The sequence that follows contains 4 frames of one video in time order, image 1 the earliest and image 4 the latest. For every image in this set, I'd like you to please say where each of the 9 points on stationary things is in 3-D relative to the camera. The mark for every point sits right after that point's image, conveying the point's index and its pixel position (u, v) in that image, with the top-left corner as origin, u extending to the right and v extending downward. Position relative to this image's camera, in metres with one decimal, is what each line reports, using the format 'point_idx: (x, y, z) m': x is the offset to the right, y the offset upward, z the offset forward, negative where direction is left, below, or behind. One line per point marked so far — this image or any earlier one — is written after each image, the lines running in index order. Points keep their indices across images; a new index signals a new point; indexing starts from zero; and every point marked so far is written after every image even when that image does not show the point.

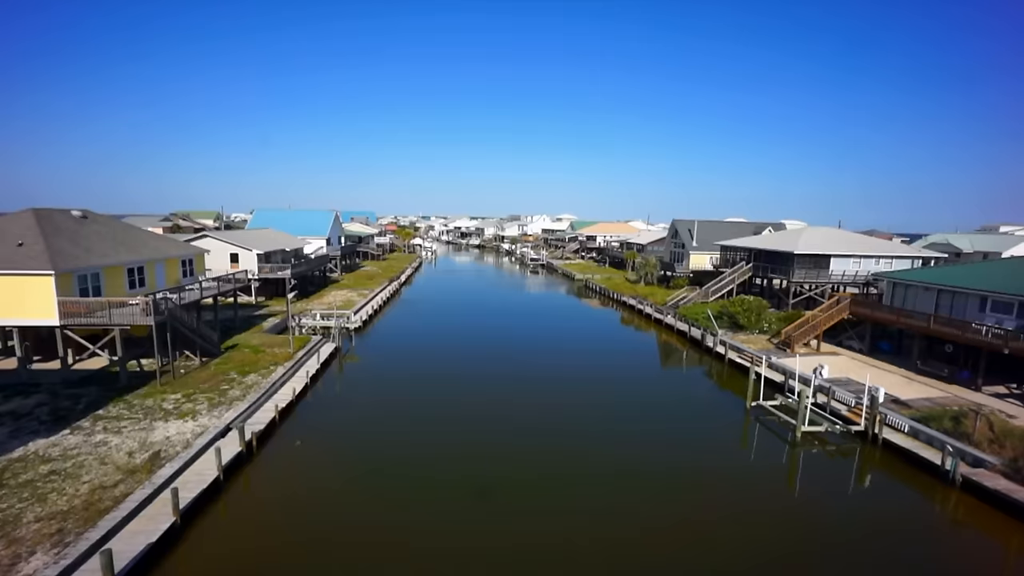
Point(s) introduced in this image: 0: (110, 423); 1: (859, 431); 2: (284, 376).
0: (-11.0, -3.7, +13.7) m
1: (+11.0, -4.5, +15.9) m
2: (-8.7, -3.4, +19.2) m
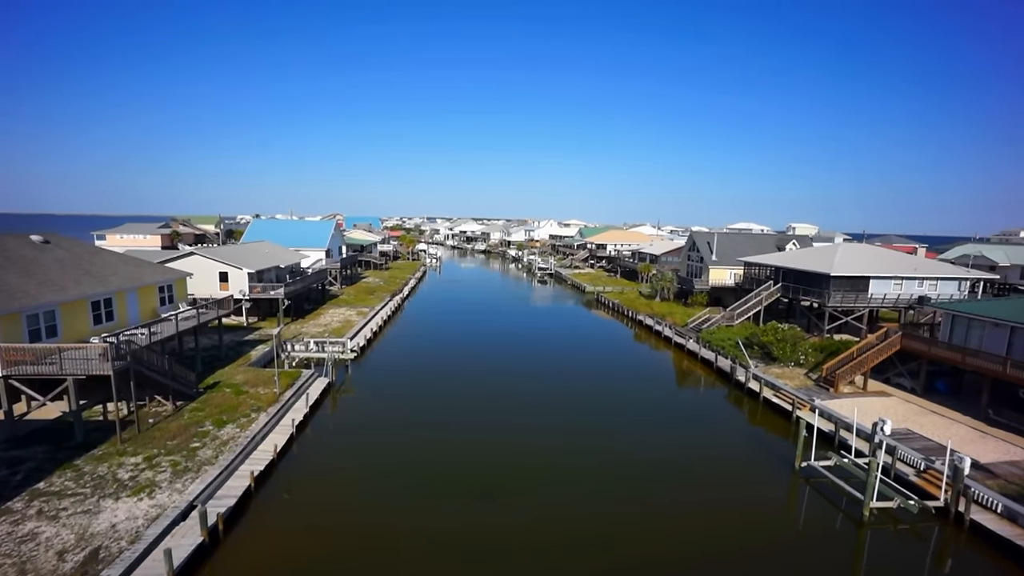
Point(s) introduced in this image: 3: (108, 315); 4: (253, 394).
0: (-10.6, -5.0, +11.5) m
1: (+11.4, -5.9, +13.4) m
2: (-8.3, -4.7, +17.0) m
3: (-14.5, -0.9, +18.0) m
4: (-10.0, -4.1, +19.3) m
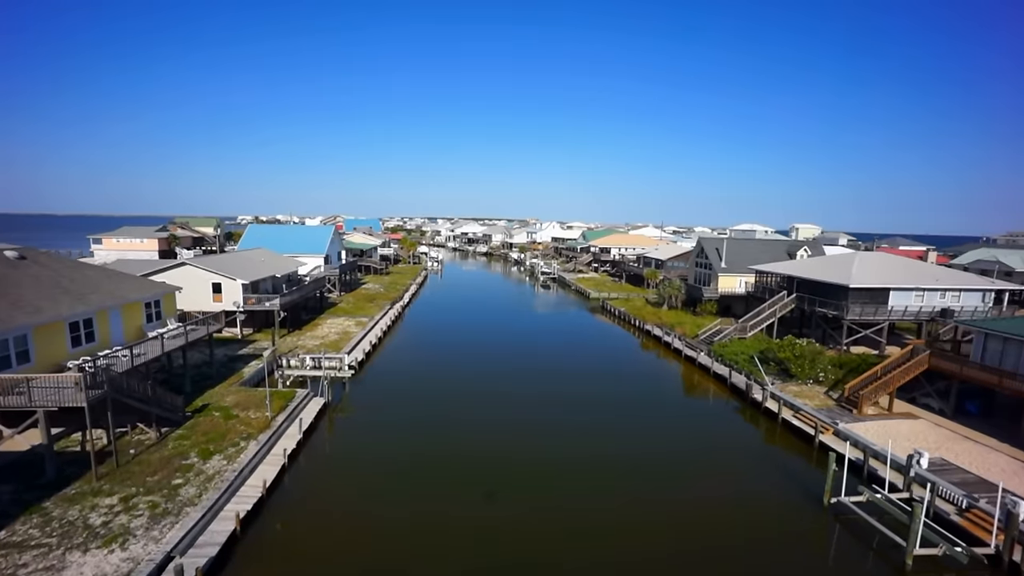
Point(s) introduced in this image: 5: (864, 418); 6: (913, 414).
0: (-10.4, -5.6, +10.4) m
1: (+11.6, -6.5, +12.2) m
2: (-8.1, -5.3, +15.8) m
3: (-14.3, -1.6, +16.9) m
4: (-9.7, -4.7, +18.2) m
5: (+13.9, -5.2, +19.8) m
6: (+16.0, -5.0, +20.0) m
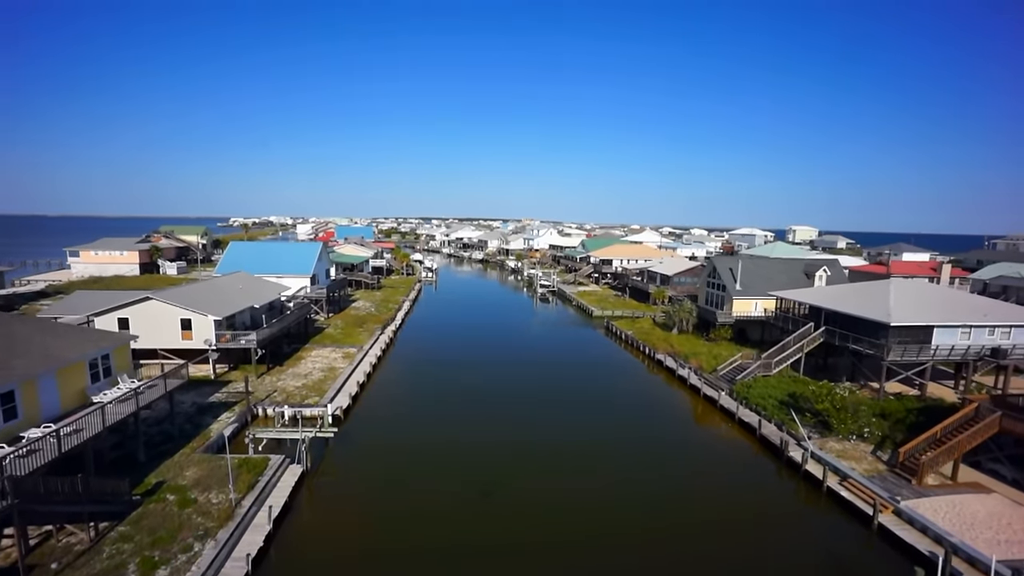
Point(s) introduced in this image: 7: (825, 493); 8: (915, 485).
0: (-10.1, -7.5, +7.5) m
1: (+12.0, -8.3, +9.5) m
2: (-7.8, -7.2, +12.9) m
3: (-13.9, -3.5, +13.9) m
4: (-9.4, -6.6, +15.2) m
5: (+14.2, -7.0, +17.2) m
6: (+16.3, -6.8, +17.4) m
7: (+12.0, -7.8, +18.2) m
8: (+14.2, -6.9, +17.7) m
